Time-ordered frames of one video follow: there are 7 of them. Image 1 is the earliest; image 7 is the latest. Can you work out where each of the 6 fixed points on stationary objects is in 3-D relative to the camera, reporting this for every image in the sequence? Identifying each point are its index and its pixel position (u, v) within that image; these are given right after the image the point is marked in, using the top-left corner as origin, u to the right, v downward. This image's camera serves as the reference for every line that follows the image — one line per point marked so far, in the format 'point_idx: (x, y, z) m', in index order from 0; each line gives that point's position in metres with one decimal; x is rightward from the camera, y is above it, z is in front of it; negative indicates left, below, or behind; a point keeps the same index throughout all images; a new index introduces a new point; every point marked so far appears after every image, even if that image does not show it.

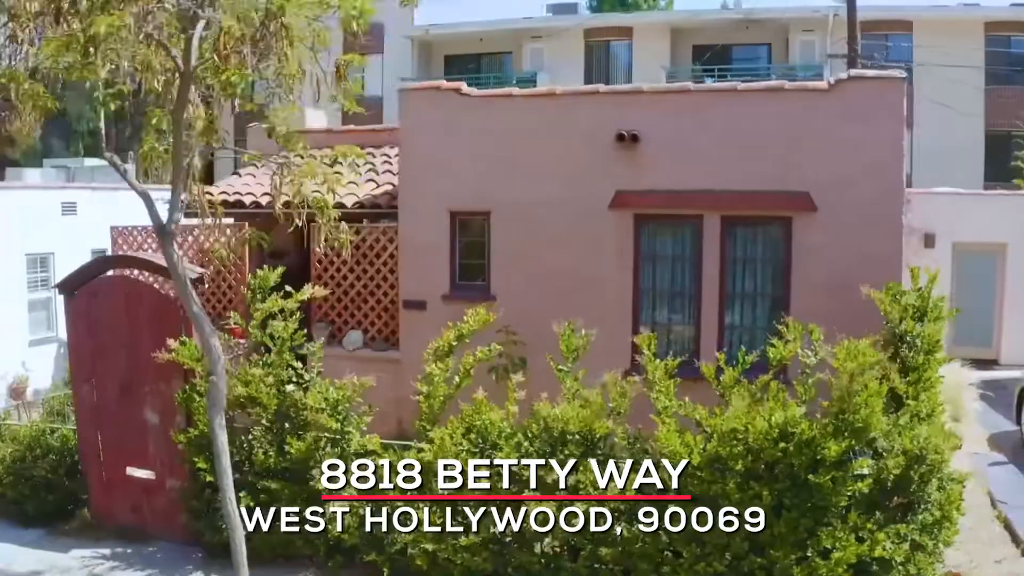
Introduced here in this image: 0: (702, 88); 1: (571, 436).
0: (+1.6, +1.7, +8.6) m
1: (+0.4, -1.0, +7.1) m
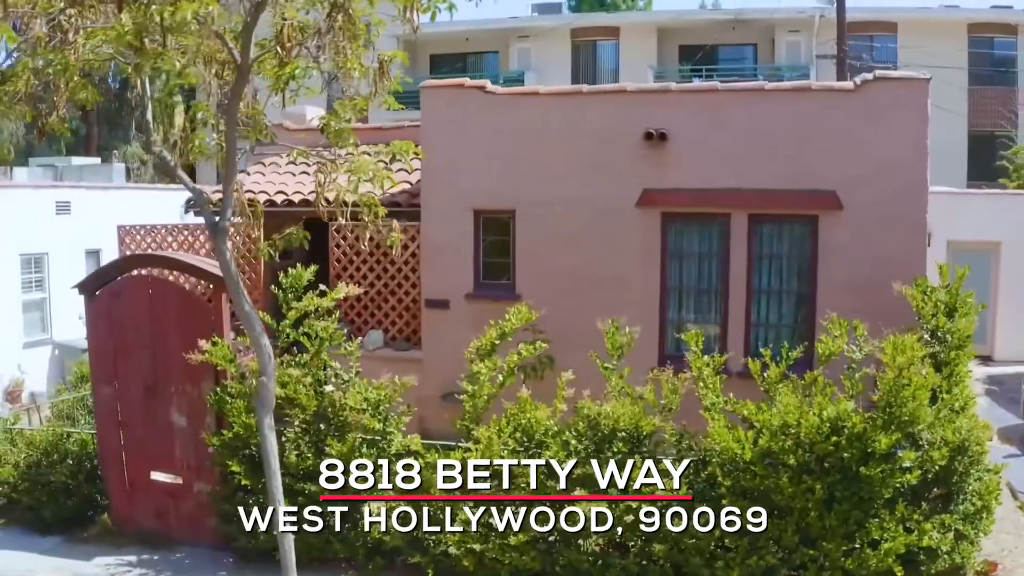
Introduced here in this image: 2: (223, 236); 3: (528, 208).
0: (+1.8, +1.7, +8.6) m
1: (+0.8, -1.0, +7.1) m
2: (-1.8, +0.3, +6.1) m
3: (+0.1, +0.7, +9.1) m
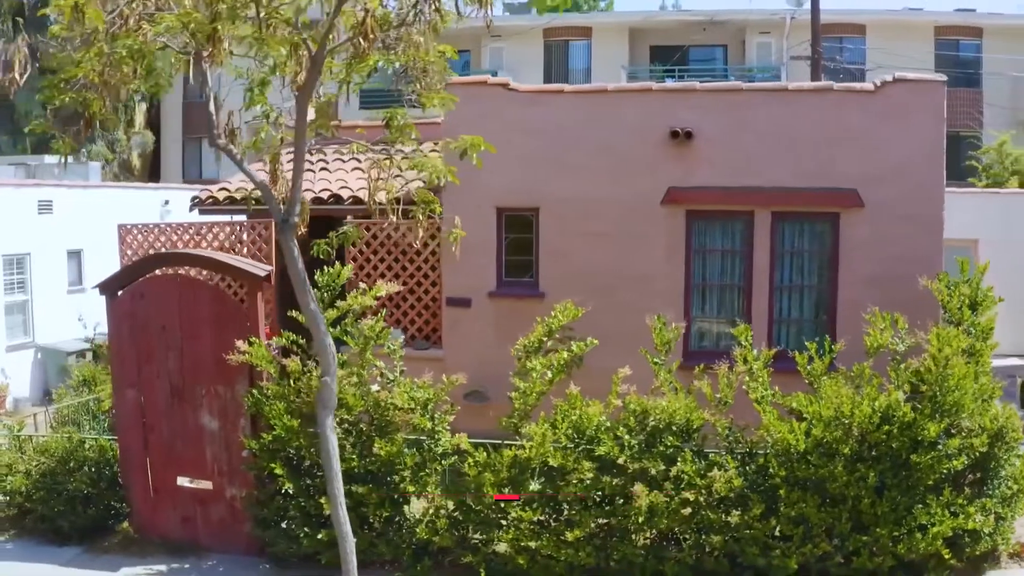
0: (+2.1, +1.7, +8.8) m
1: (+1.1, -1.0, +7.2) m
2: (-1.3, +0.3, +6.0) m
3: (+0.4, +0.7, +9.1) m
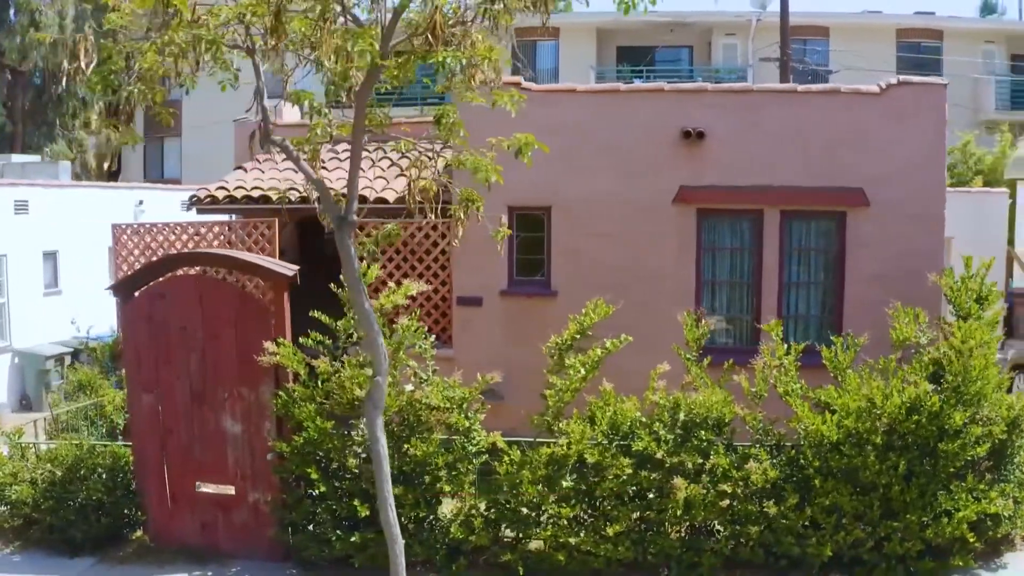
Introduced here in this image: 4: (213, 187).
0: (+2.2, +1.8, +9.0) m
1: (+1.4, -1.0, +7.3) m
2: (-1.0, +0.3, +5.9) m
3: (+0.5, +0.8, +9.2) m
4: (-3.1, +1.1, +10.5) m
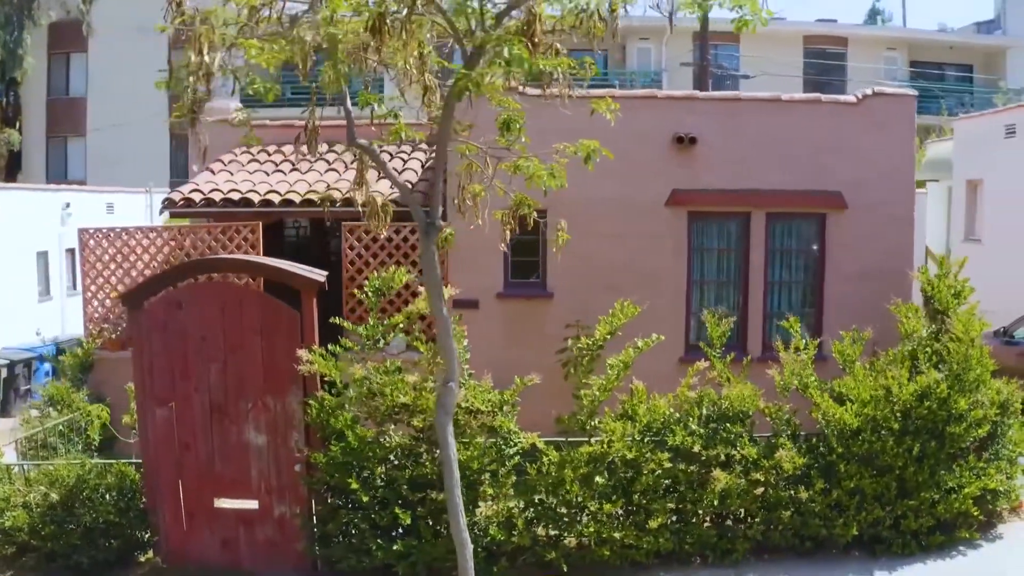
0: (+2.2, +1.8, +9.4) m
1: (+1.7, -1.0, +7.6) m
2: (-0.5, +0.3, +5.9) m
3: (+0.4, +0.7, +9.4) m
4: (-3.2, +1.0, +10.1) m
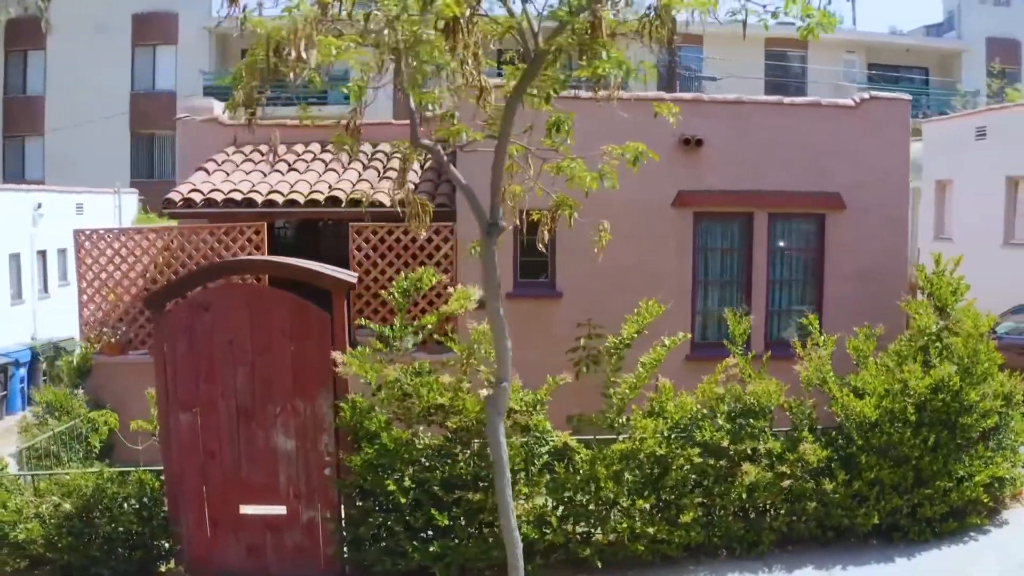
0: (+2.2, +1.8, +9.6) m
1: (+1.9, -0.9, +7.8) m
2: (-0.1, +0.3, +5.9) m
3: (+0.5, +0.8, +9.4) m
4: (-3.2, +1.0, +9.9) m
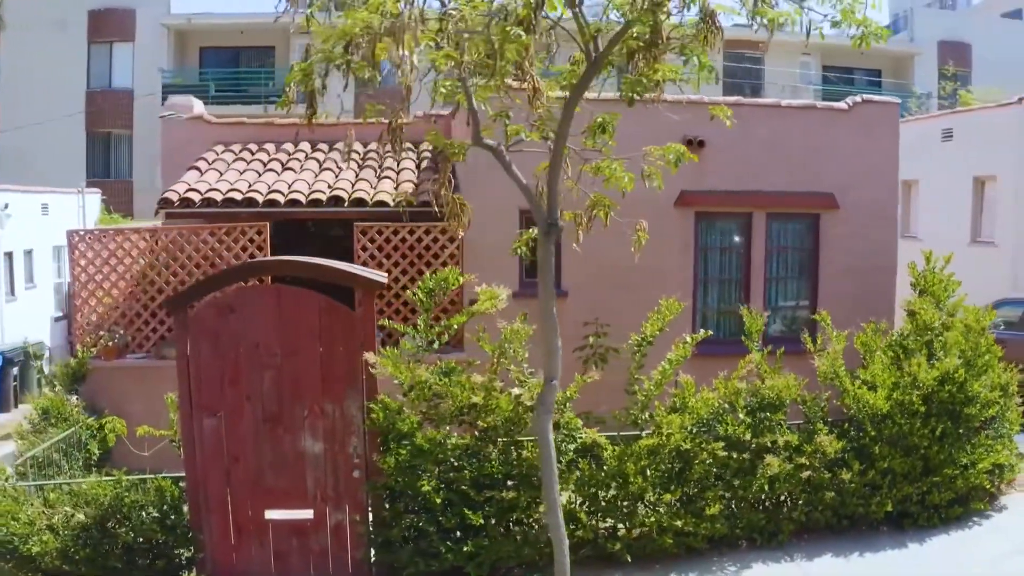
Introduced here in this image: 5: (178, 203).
0: (+2.2, +1.8, +9.8) m
1: (+2.1, -0.9, +8.0) m
2: (+0.2, +0.3, +6.0) m
3: (+0.6, +0.8, +9.5) m
4: (-3.2, +0.9, +9.6) m
5: (-3.1, +0.8, +9.4) m
